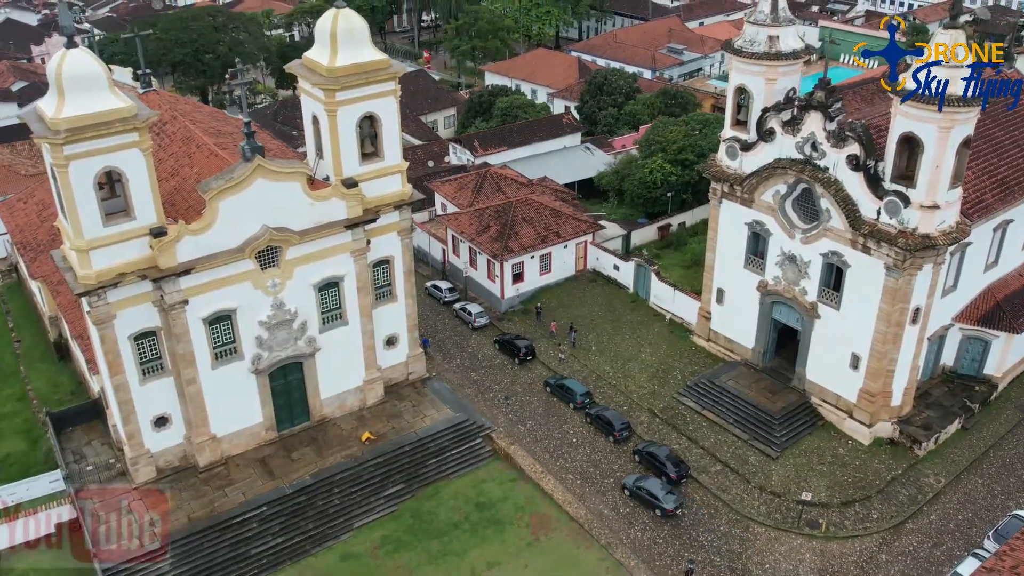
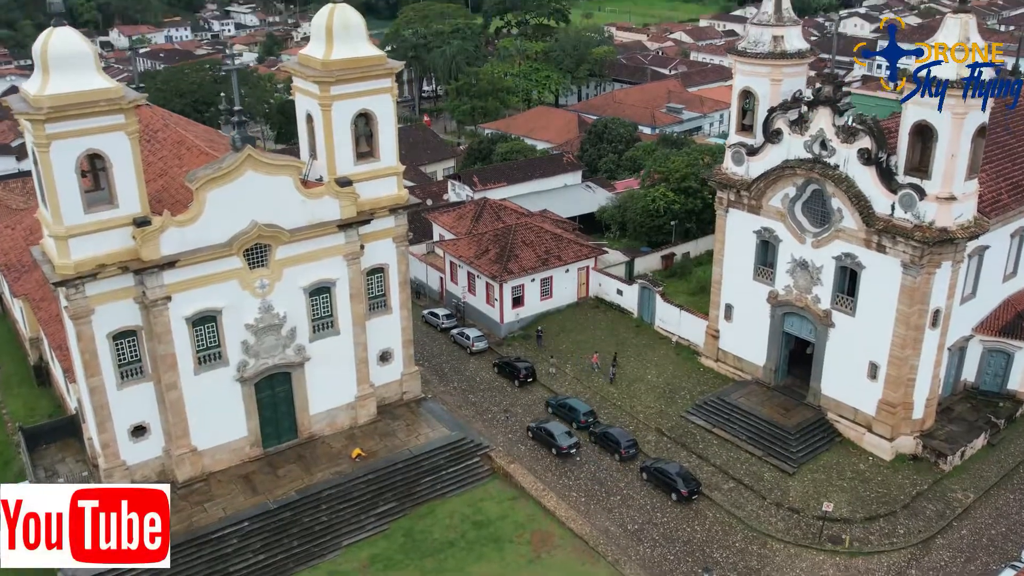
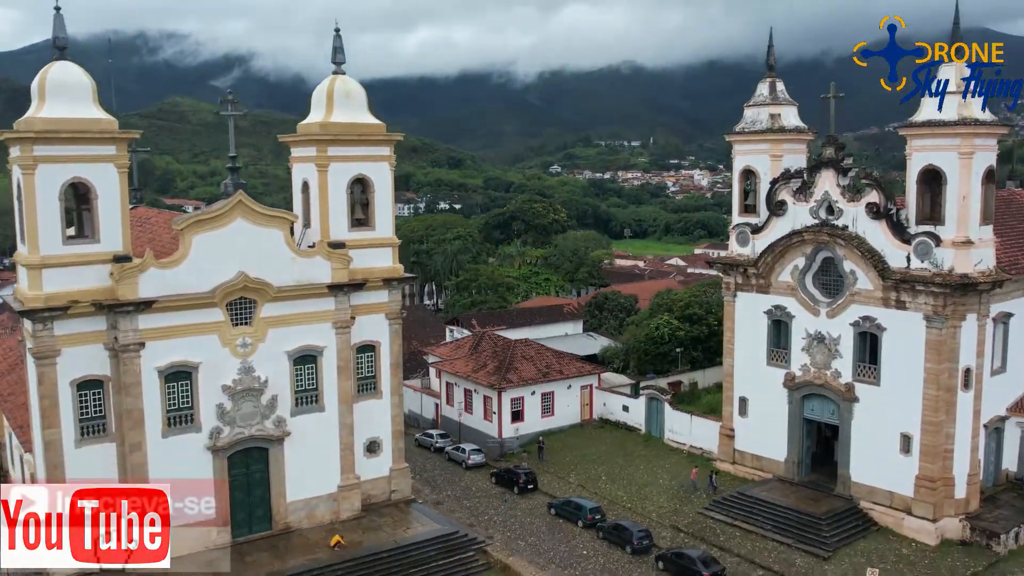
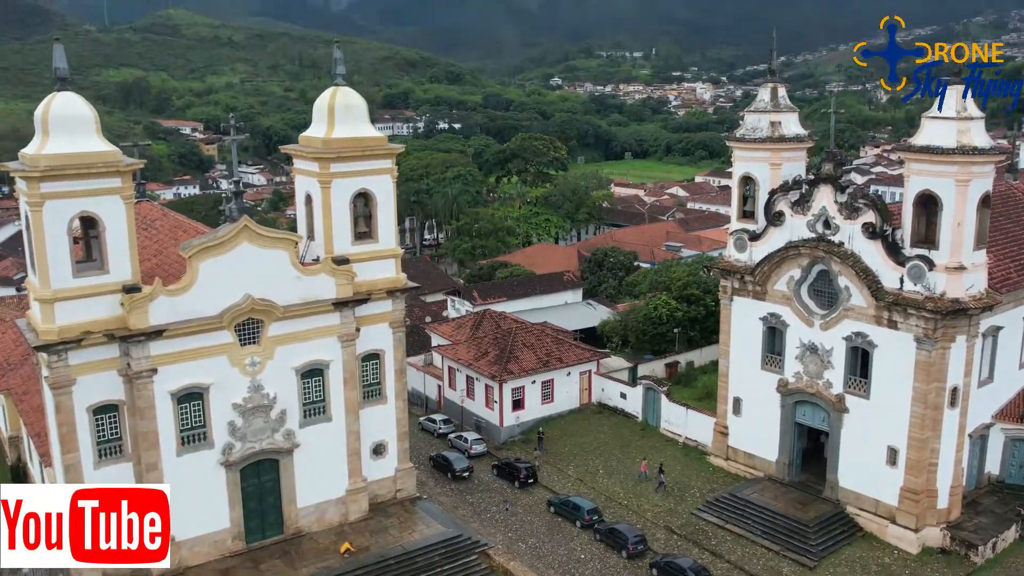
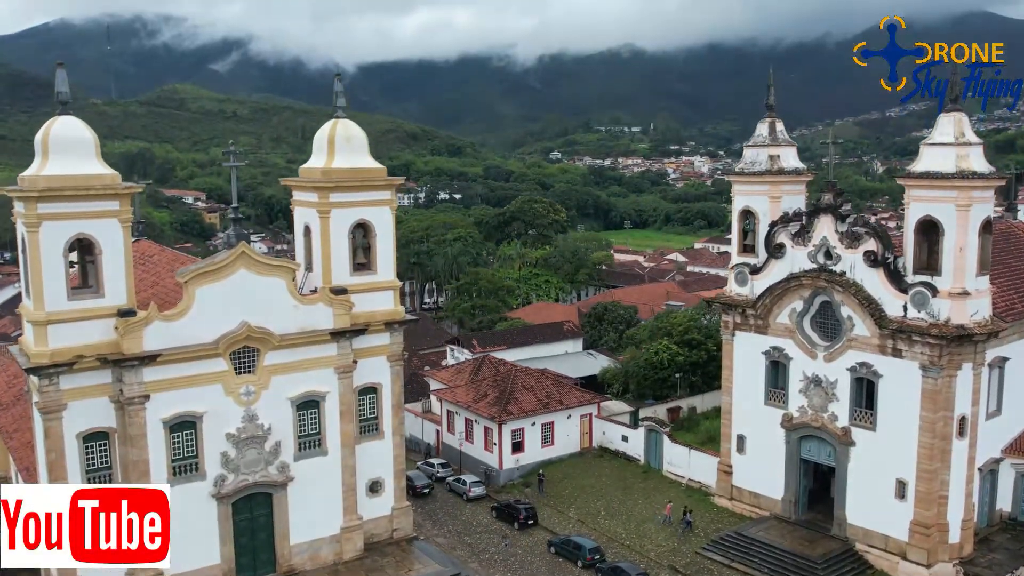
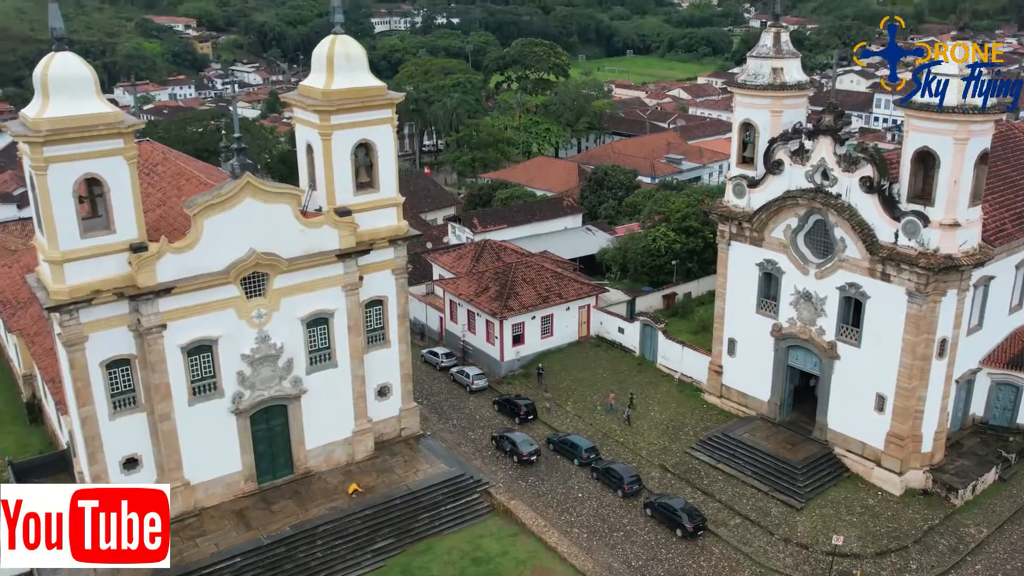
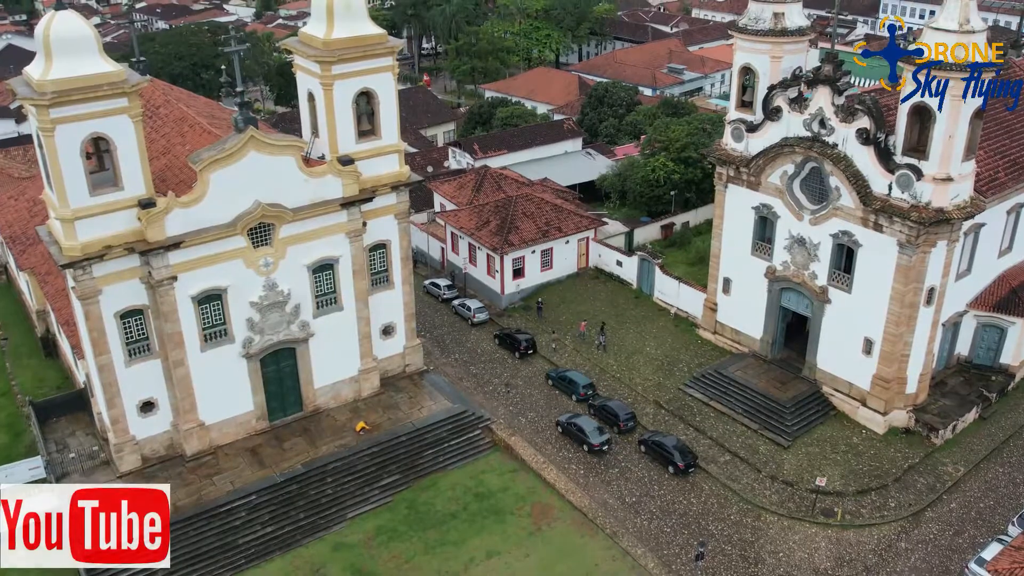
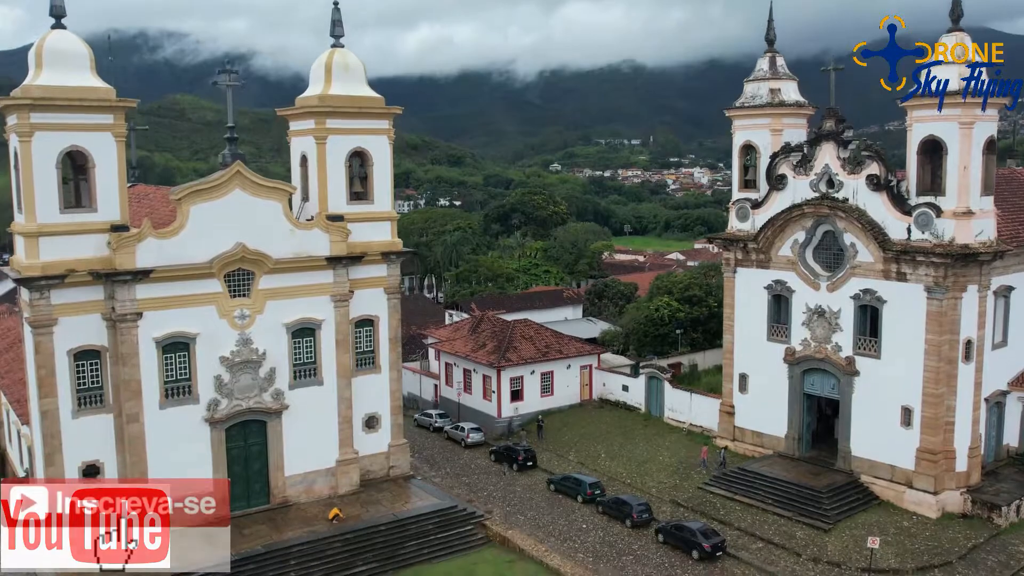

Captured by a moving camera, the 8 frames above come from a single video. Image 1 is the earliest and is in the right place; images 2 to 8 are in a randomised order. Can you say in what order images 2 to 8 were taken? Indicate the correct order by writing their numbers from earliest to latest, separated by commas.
7, 2, 6, 4, 5, 3, 8
